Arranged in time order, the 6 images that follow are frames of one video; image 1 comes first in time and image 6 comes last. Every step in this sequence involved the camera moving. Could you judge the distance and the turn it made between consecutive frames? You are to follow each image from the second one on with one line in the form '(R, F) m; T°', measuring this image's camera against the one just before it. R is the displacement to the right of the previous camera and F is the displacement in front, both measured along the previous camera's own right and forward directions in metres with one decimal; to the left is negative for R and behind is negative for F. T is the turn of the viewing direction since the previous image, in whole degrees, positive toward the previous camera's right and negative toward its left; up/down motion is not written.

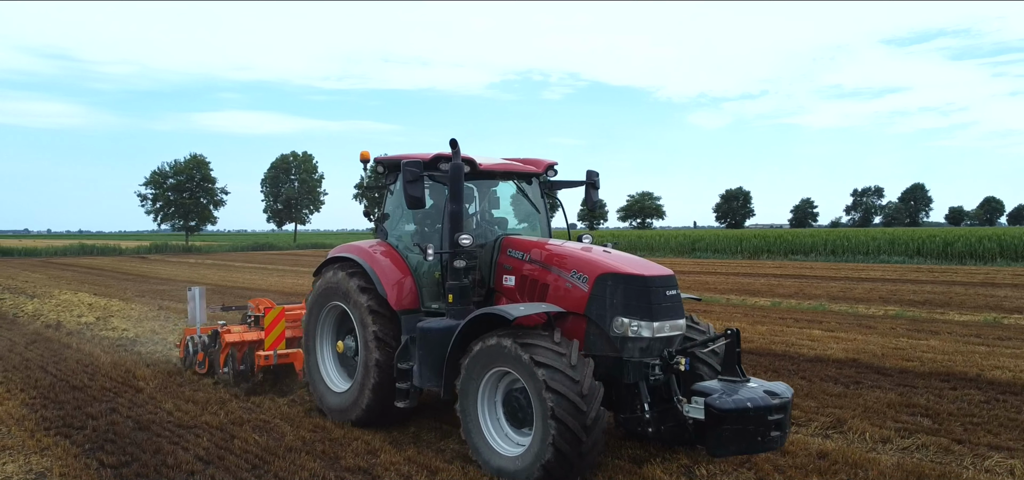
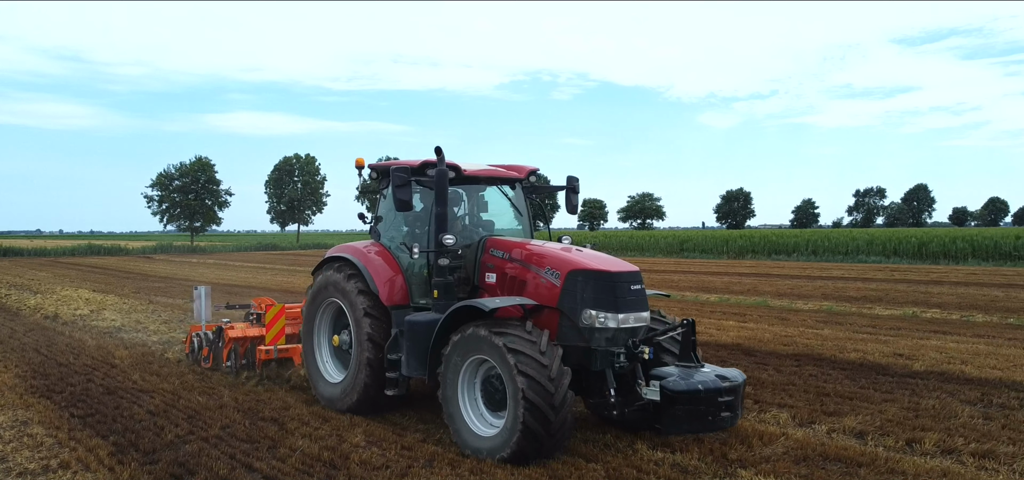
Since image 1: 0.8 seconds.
(+0.8, -0.8) m; -1°
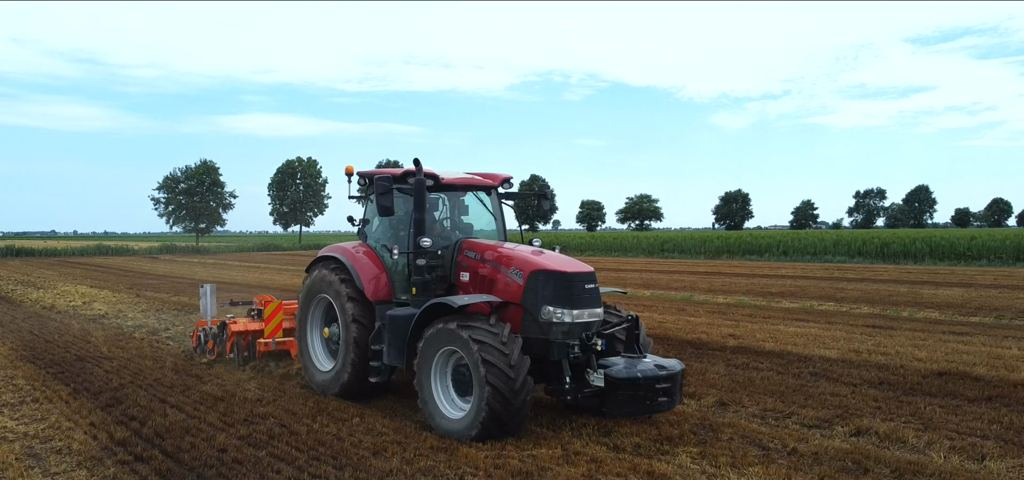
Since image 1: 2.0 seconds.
(+1.1, -1.3) m; -1°
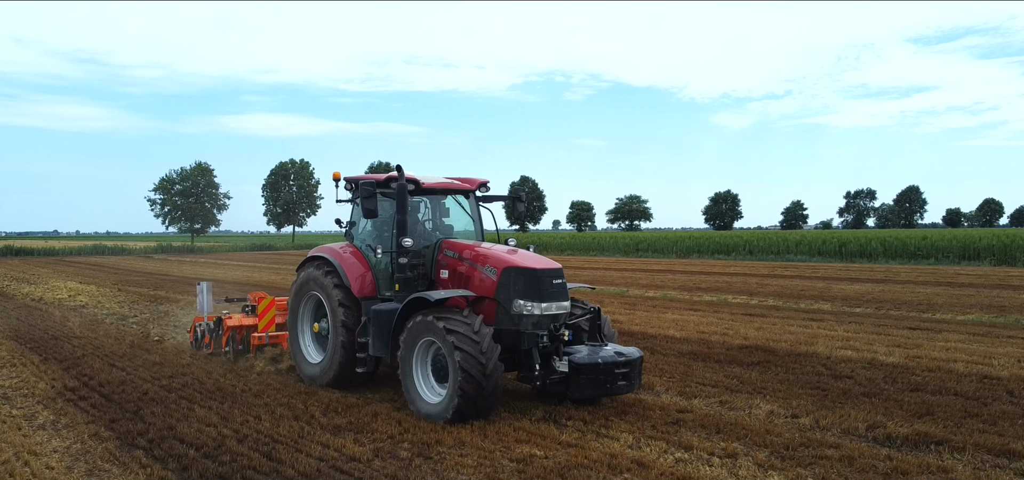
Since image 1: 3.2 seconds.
(+1.0, -1.2) m; 0°
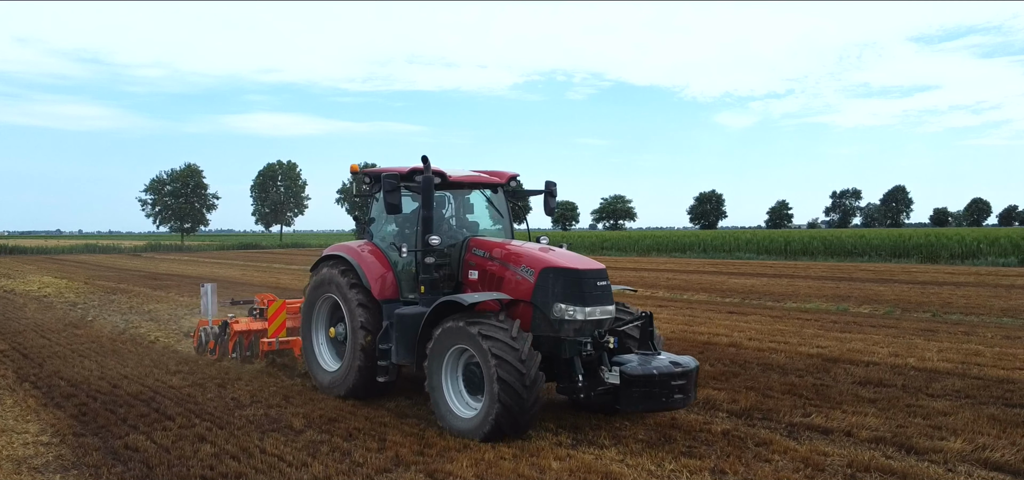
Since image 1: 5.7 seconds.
(-1.4, +0.9) m; +2°
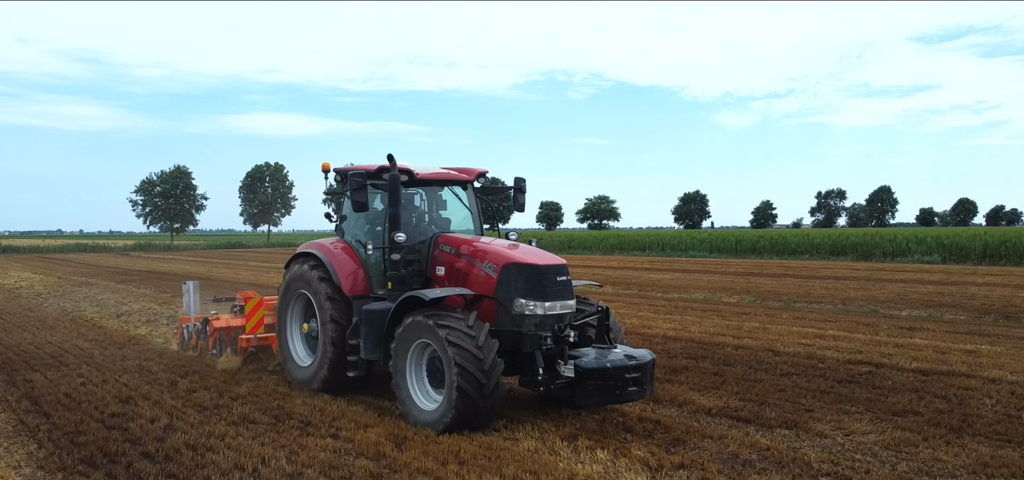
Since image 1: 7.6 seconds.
(+1.5, -1.5) m; 0°
